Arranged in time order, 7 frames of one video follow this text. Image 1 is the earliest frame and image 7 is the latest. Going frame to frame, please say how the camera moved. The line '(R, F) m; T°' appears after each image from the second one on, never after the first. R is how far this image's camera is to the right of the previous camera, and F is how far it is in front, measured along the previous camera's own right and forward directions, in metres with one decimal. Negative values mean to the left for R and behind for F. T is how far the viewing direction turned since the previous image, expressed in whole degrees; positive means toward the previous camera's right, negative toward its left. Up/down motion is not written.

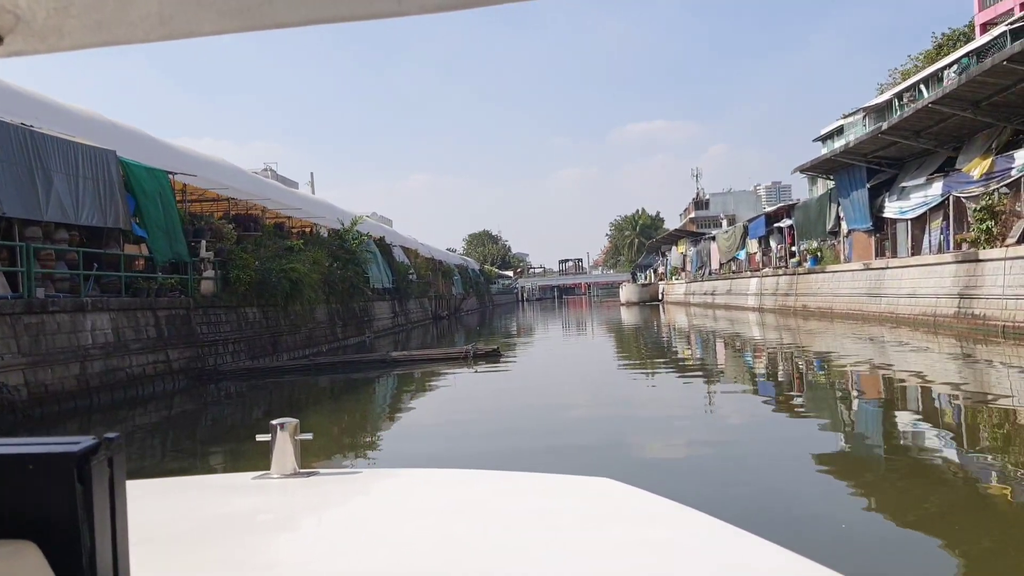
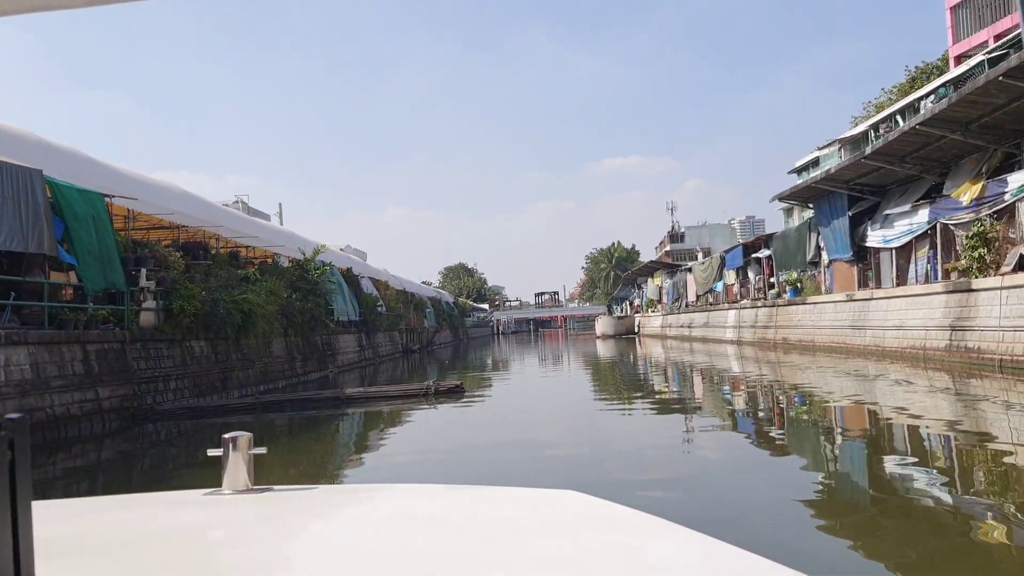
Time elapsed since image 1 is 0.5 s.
(+0.1, +0.3) m; +2°
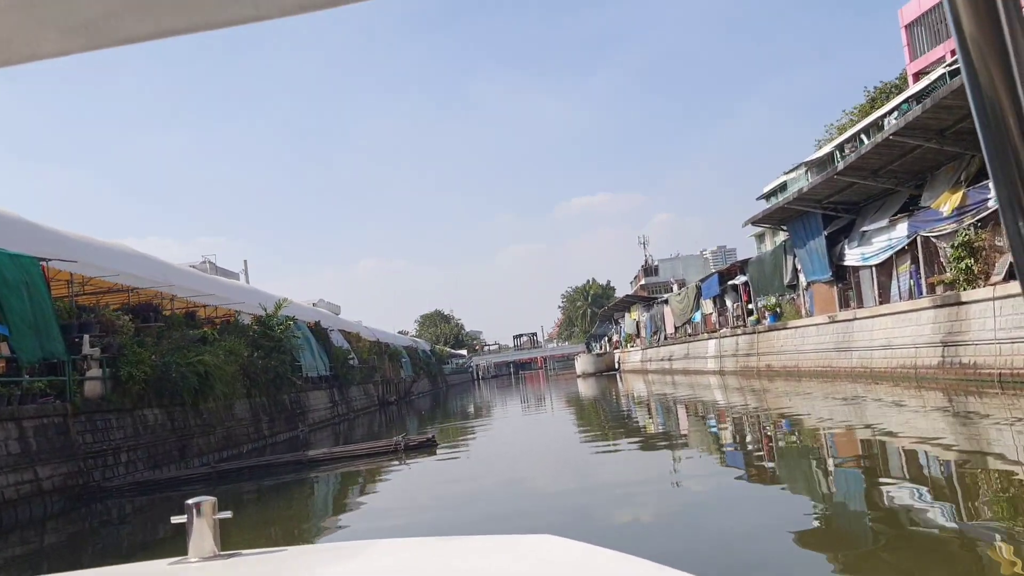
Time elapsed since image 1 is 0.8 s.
(0.0, +0.2) m; +2°
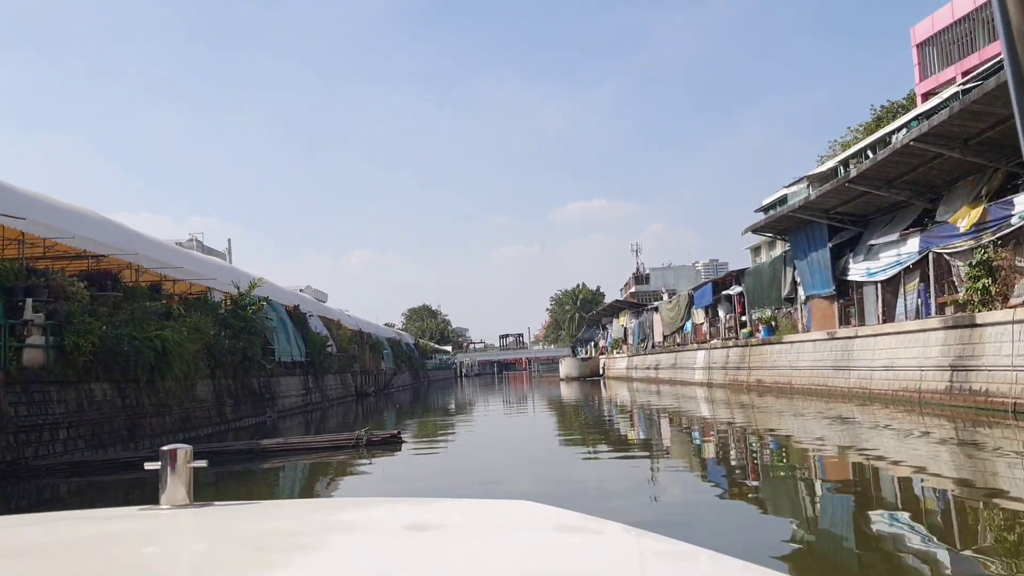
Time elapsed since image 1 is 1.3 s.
(0.0, +0.3) m; +1°
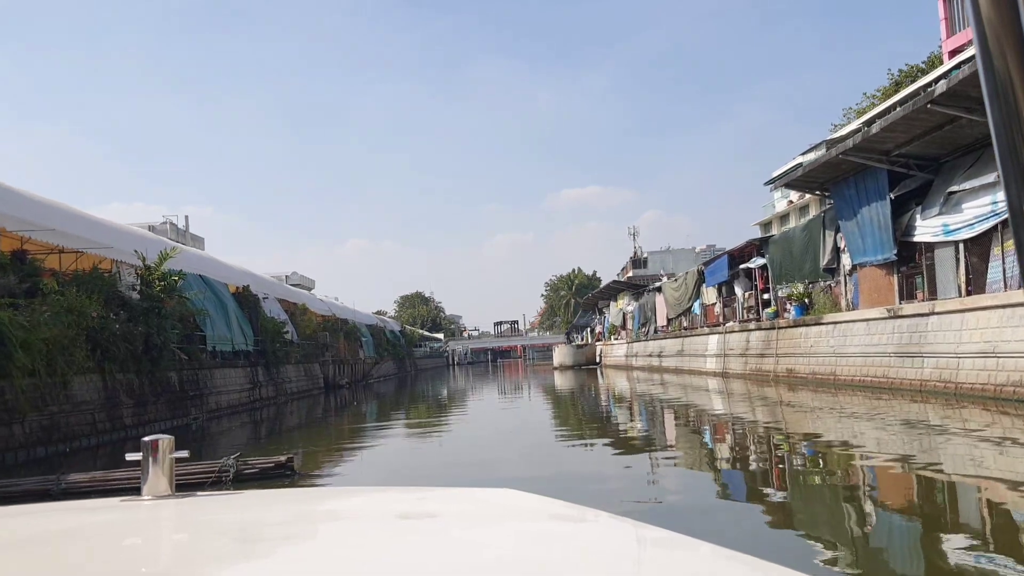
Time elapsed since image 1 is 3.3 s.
(+0.2, +1.3) m; 0°
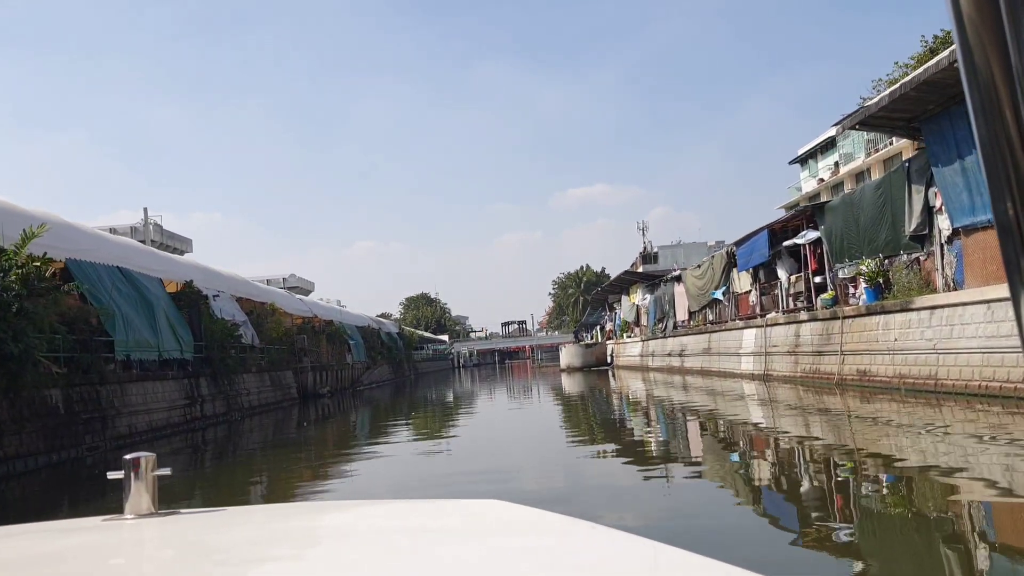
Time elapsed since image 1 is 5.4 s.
(+0.2, +1.4) m; -1°
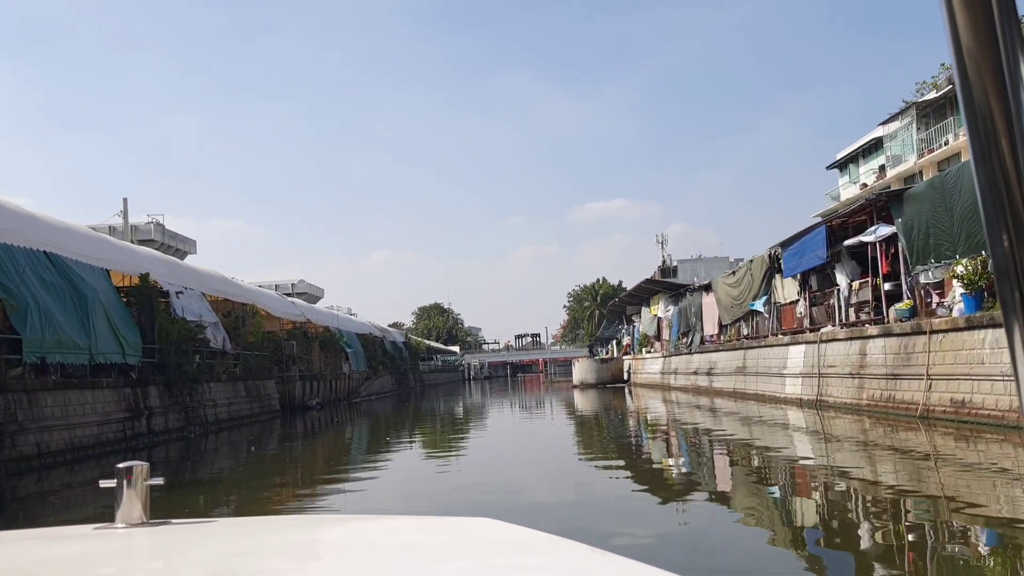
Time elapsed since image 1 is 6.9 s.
(+0.1, +1.0) m; -1°
